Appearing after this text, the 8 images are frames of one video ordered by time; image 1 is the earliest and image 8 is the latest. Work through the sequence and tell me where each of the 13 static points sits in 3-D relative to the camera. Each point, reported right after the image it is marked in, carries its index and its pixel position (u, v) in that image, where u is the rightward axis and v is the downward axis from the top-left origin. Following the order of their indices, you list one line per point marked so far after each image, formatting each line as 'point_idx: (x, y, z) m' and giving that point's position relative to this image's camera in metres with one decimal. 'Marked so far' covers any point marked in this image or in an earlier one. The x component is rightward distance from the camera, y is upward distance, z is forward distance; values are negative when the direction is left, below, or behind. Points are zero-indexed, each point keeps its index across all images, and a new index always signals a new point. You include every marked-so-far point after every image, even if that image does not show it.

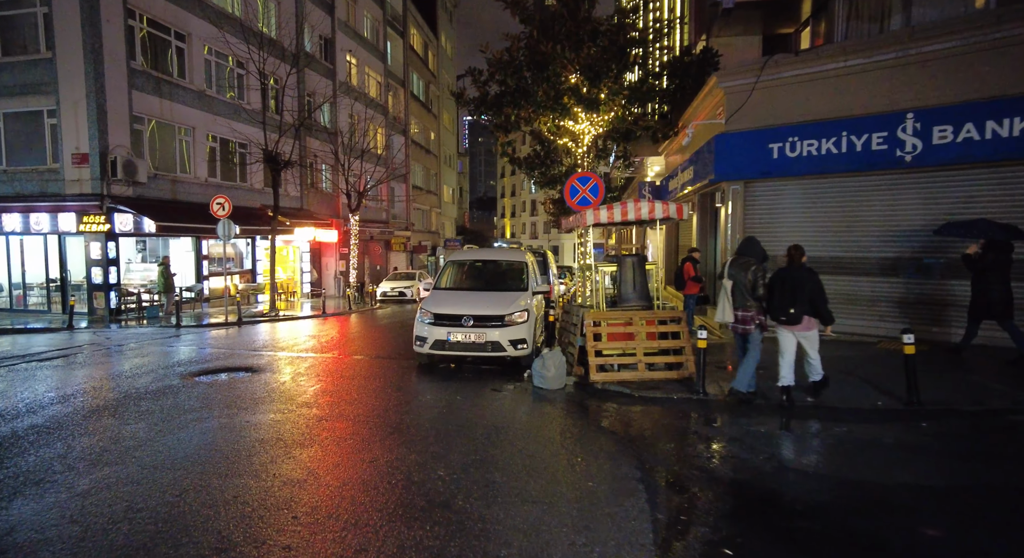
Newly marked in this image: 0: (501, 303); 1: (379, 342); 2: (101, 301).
0: (-0.2, -0.4, +8.3) m
1: (-2.7, -1.3, +11.1) m
2: (-12.0, -0.6, +15.8) m
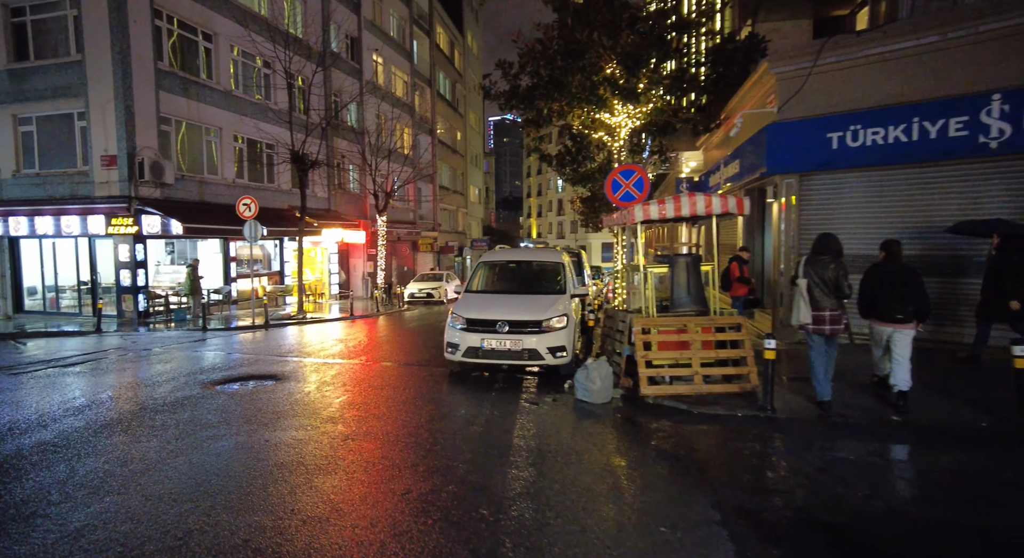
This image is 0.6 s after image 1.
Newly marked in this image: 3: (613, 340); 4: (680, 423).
0: (+0.4, -0.4, +7.7) m
1: (-2.1, -1.3, +10.6) m
2: (-11.1, -0.7, +15.8) m
3: (+1.3, -0.8, +7.3) m
4: (+1.7, -1.4, +5.6) m
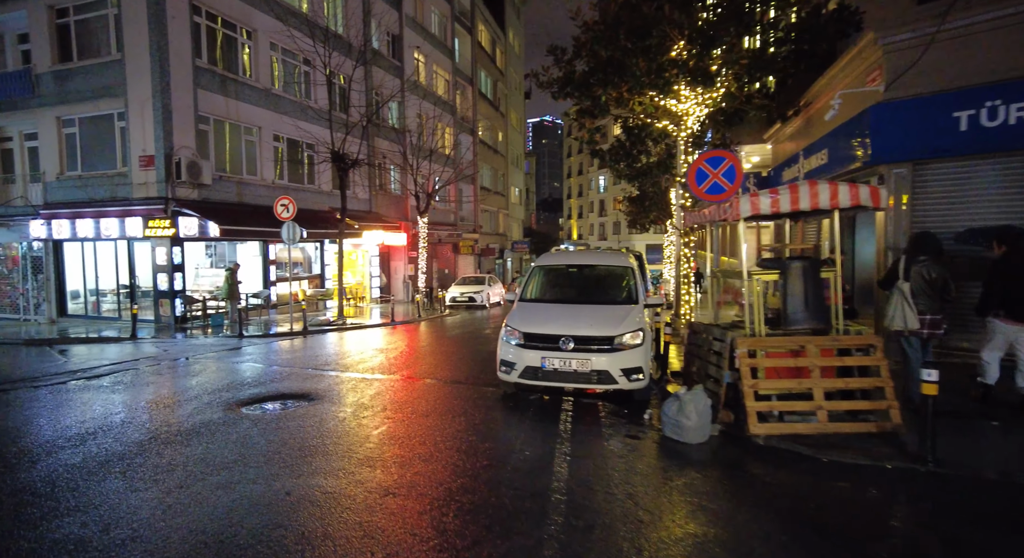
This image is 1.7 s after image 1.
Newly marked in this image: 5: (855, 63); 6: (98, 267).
0: (+1.1, -0.5, +6.6) m
1: (-1.1, -1.4, +9.6) m
2: (-9.7, -0.8, +15.4) m
3: (+2.1, -0.9, +6.0) m
4: (+2.3, -1.5, +4.4) m
5: (+5.7, +3.6, +9.1) m
6: (-12.3, +0.3, +16.2) m
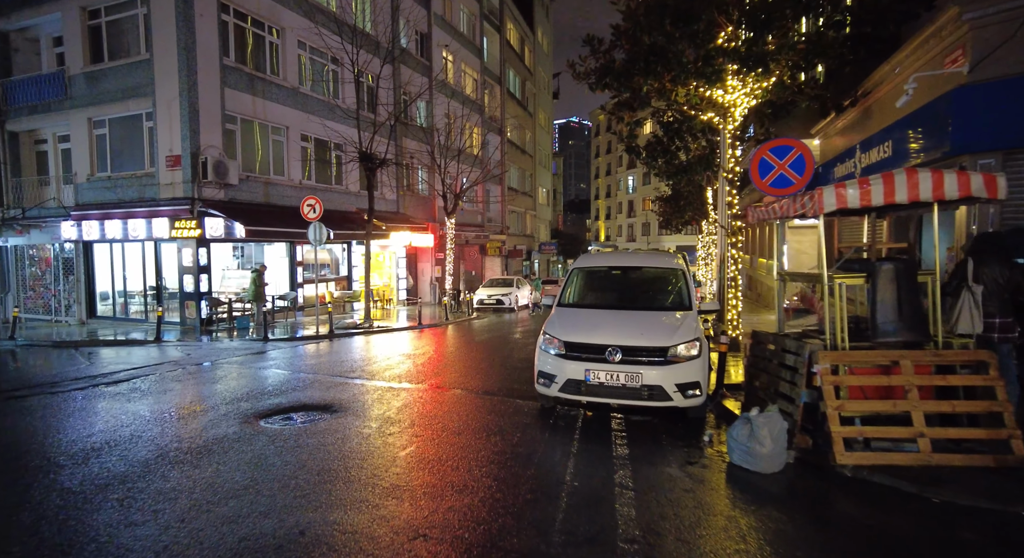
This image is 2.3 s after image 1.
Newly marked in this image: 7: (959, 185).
0: (+1.6, -0.5, +5.9) m
1: (-0.5, -1.5, +9.0) m
2: (-8.9, -0.9, +15.2) m
3: (+2.5, -0.9, +5.3) m
4: (+2.7, -1.6, +3.6) m
5: (+6.2, +3.5, +8.2) m
6: (-11.4, +0.3, +16.2) m
7: (+3.5, +0.7, +4.3) m
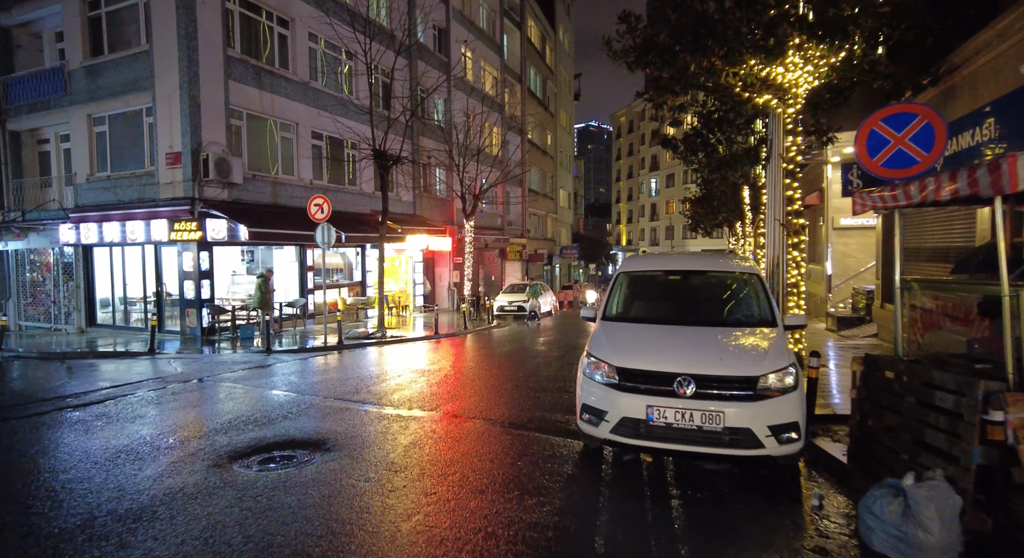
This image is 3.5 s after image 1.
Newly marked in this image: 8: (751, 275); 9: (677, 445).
0: (+1.9, -0.6, +4.5) m
1: (-0.1, -1.6, +7.7) m
2: (-8.2, -1.0, +14.2) m
3: (+2.8, -1.0, +3.9) m
4: (+2.9, -1.6, +2.2) m
5: (+6.6, +3.4, +6.7) m
6: (-10.7, +0.1, +15.3) m
7: (+3.7, +0.7, +2.9) m
8: (+2.7, +0.1, +6.3) m
9: (+1.3, -1.3, +4.3) m
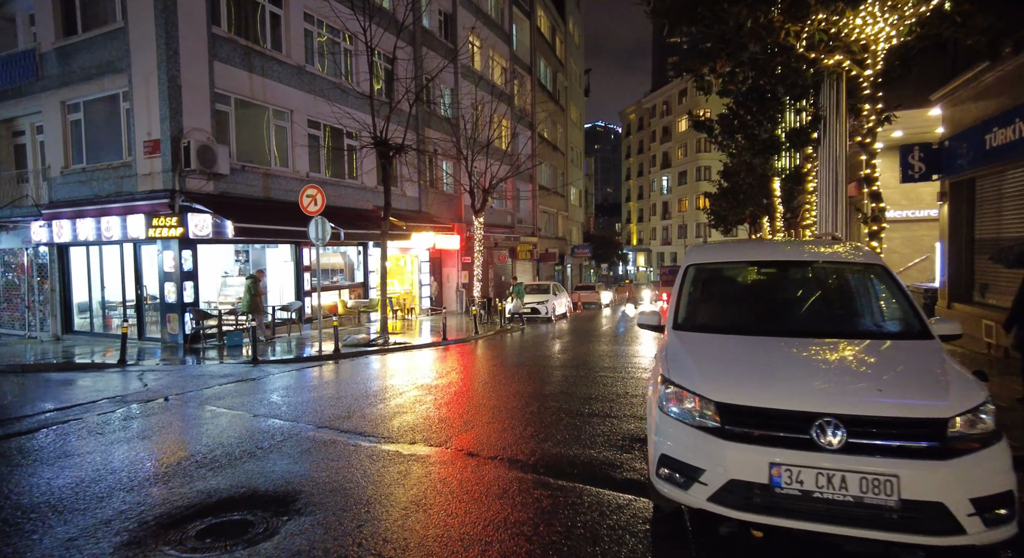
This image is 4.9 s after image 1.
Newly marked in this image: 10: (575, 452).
0: (+2.2, -0.5, +3.0) m
1: (+0.2, -1.5, +6.2) m
2: (-7.8, -1.1, +12.8) m
3: (+3.0, -0.9, +2.4) m
4: (+3.1, -1.5, +0.7) m
5: (+6.9, +3.5, +5.1) m
6: (-10.3, +0.1, +13.9) m
7: (+4.0, +0.7, +1.3) m
8: (+3.0, +0.1, +4.8) m
9: (+1.6, -1.2, +2.8) m
10: (+0.6, -1.5, +4.9) m
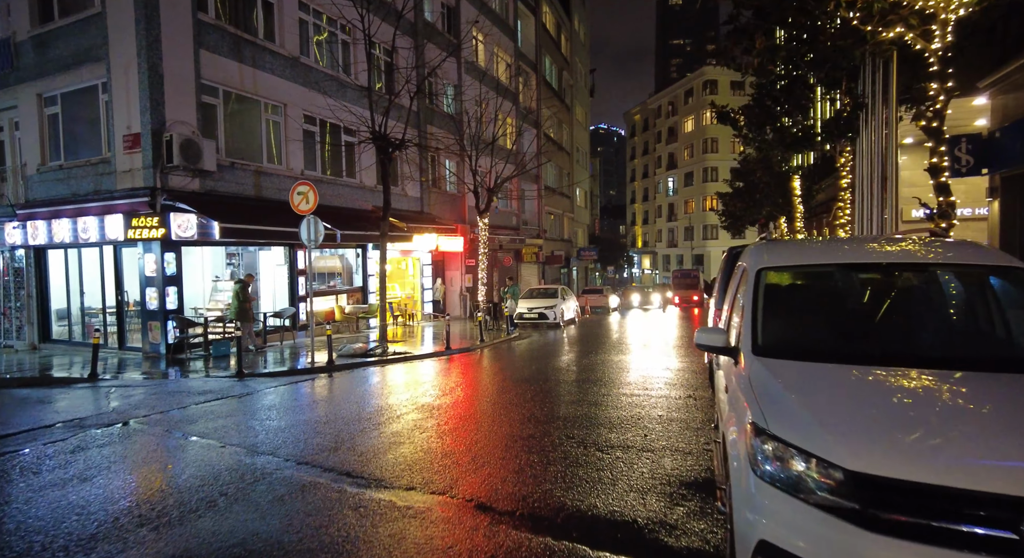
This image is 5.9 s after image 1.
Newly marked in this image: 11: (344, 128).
0: (+2.3, -0.6, +2.0) m
1: (+0.4, -1.6, +5.2) m
2: (-7.6, -1.2, +11.8) m
3: (+3.2, -1.0, +1.4) m
4: (+3.3, -1.6, -0.3) m
5: (+7.0, +3.5, +4.1) m
6: (-10.1, 0.0, +13.0) m
7: (+4.1, +0.7, +0.3) m
8: (+3.1, +0.1, +3.8) m
9: (+1.7, -1.3, +1.8) m
10: (+0.7, -1.6, +3.9) m
11: (-5.0, +4.5, +16.3) m
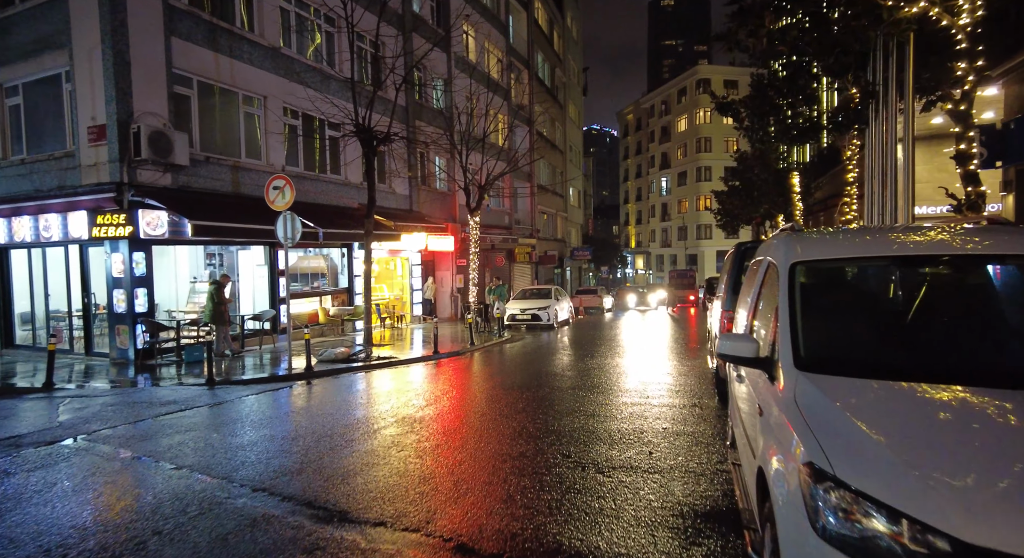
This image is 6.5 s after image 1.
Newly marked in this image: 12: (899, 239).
0: (+2.2, -0.6, +1.4) m
1: (+0.3, -1.6, +4.6) m
2: (-7.8, -1.2, +11.1) m
3: (+3.1, -0.9, +0.8) m
4: (+3.2, -1.5, -0.9) m
5: (+6.9, +3.5, +3.6) m
6: (-10.3, -0.1, +12.2) m
7: (+4.0, +0.7, -0.3) m
8: (+3.0, +0.1, +3.2) m
9: (+1.7, -1.3, +1.2) m
10: (+0.6, -1.6, +3.3) m
11: (-5.3, +4.5, +15.6) m
12: (+2.6, +0.3, +3.5) m
